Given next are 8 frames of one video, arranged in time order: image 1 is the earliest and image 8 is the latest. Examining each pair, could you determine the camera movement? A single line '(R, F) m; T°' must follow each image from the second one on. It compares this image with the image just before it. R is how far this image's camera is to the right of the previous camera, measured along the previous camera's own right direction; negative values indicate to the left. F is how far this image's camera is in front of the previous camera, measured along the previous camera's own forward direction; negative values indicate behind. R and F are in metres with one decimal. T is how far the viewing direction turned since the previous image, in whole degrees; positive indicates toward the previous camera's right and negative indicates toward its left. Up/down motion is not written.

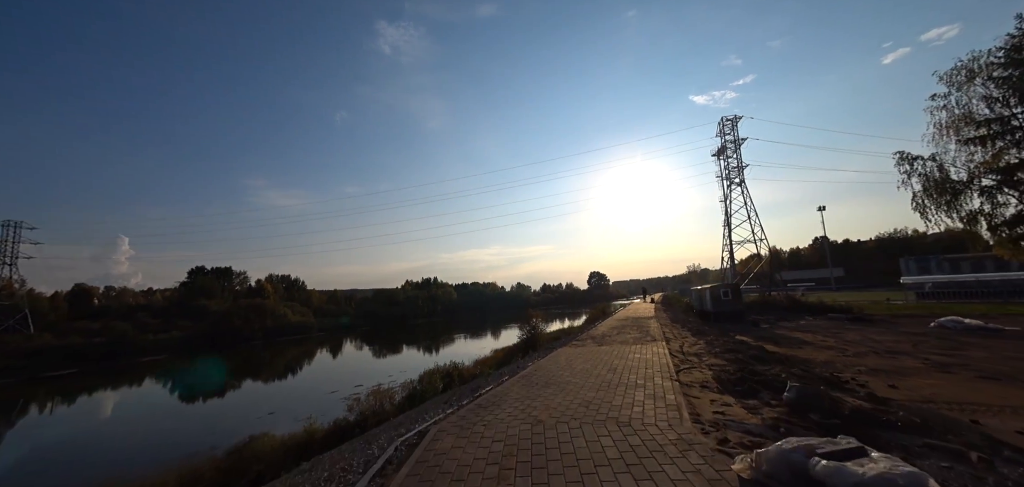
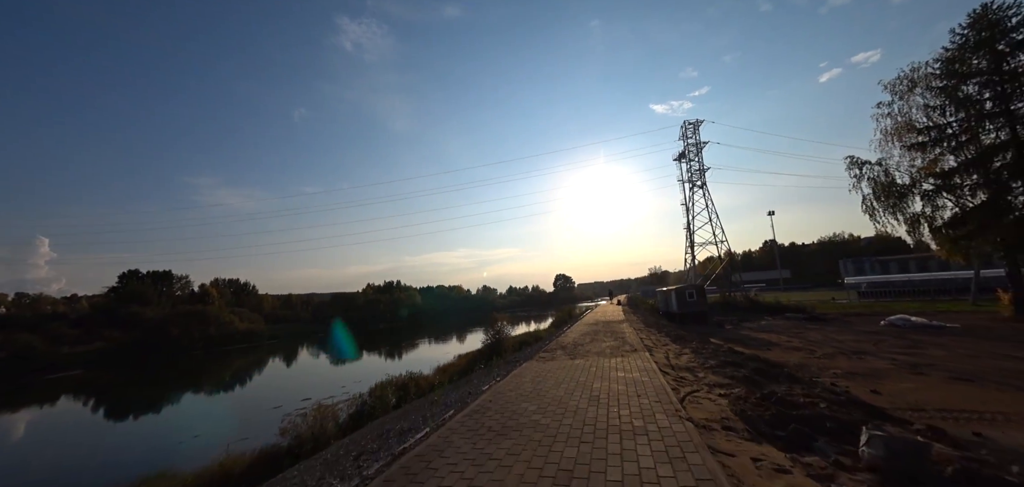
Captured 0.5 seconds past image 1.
(+0.1, +1.1) m; +5°
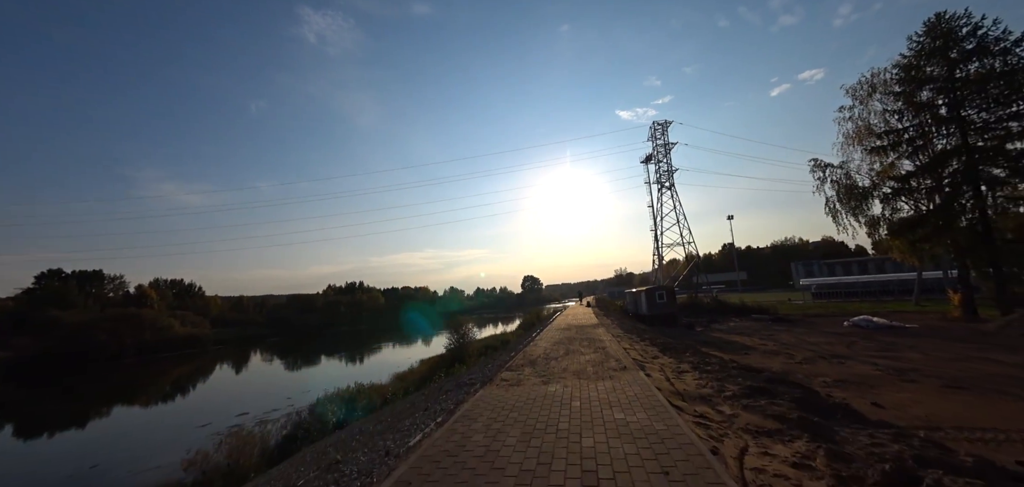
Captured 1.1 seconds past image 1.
(+0.1, +1.3) m; +5°
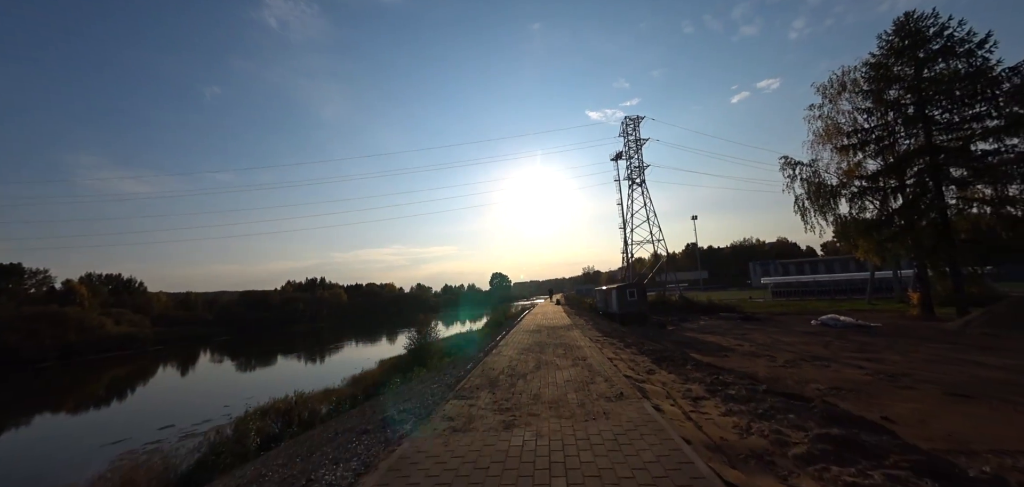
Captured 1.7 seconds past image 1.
(+0.1, +1.3) m; +5°
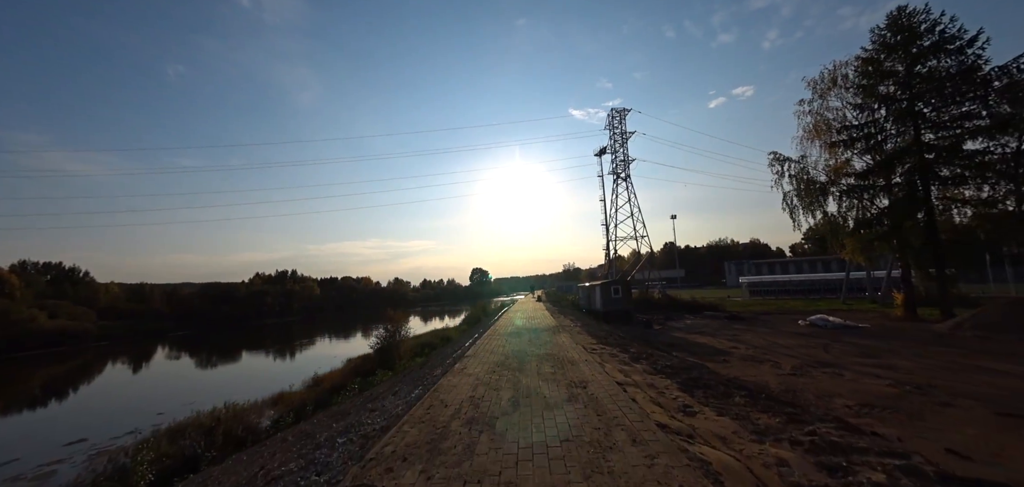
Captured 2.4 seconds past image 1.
(+0.1, +1.5) m; +3°
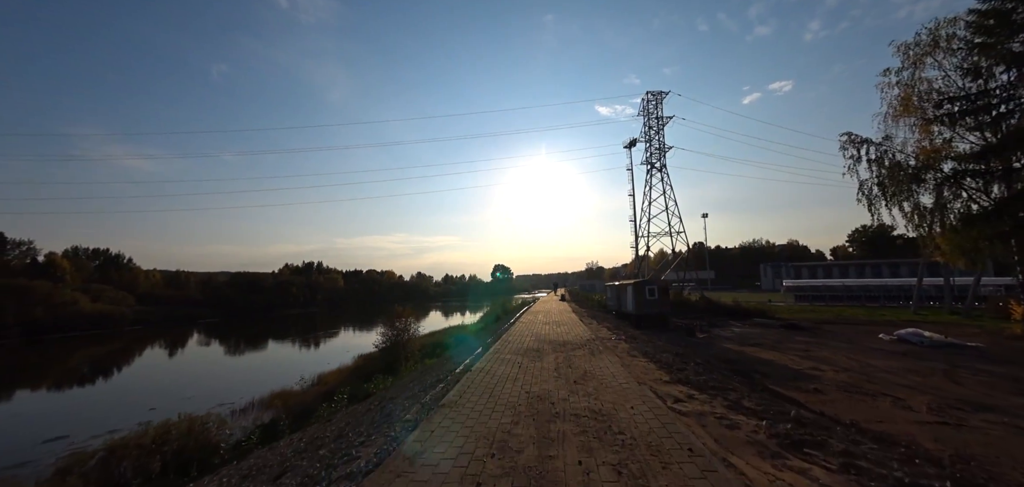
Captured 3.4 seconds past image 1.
(0.0, +2.3) m; -3°
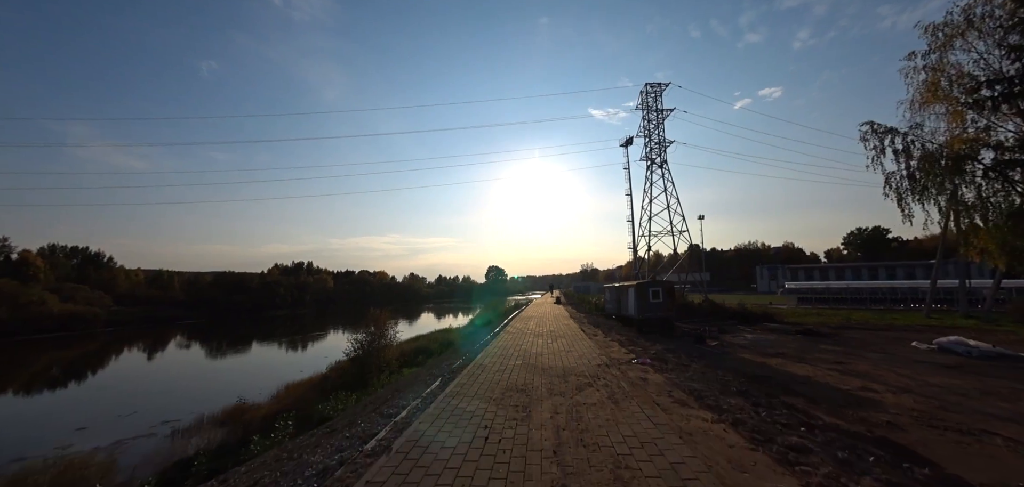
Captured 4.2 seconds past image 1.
(+0.2, +1.9) m; +1°
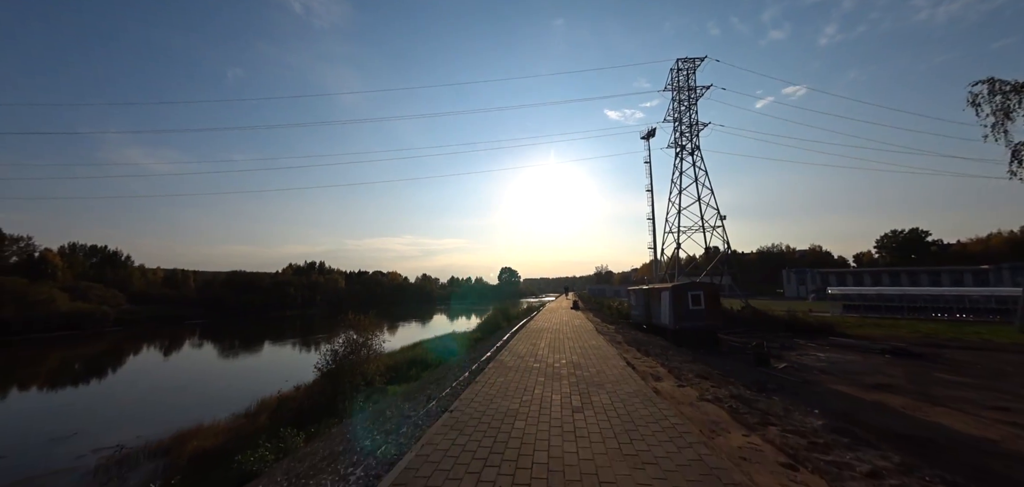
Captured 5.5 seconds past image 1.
(+0.2, +3.1) m; -2°
